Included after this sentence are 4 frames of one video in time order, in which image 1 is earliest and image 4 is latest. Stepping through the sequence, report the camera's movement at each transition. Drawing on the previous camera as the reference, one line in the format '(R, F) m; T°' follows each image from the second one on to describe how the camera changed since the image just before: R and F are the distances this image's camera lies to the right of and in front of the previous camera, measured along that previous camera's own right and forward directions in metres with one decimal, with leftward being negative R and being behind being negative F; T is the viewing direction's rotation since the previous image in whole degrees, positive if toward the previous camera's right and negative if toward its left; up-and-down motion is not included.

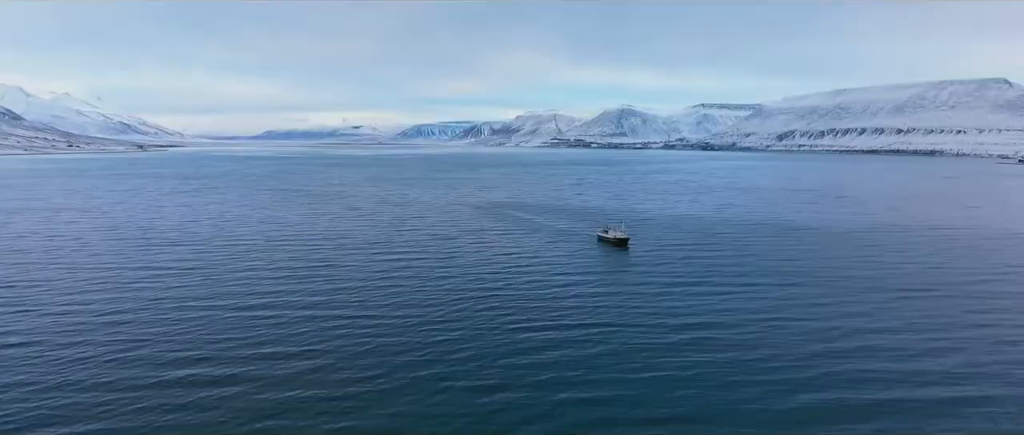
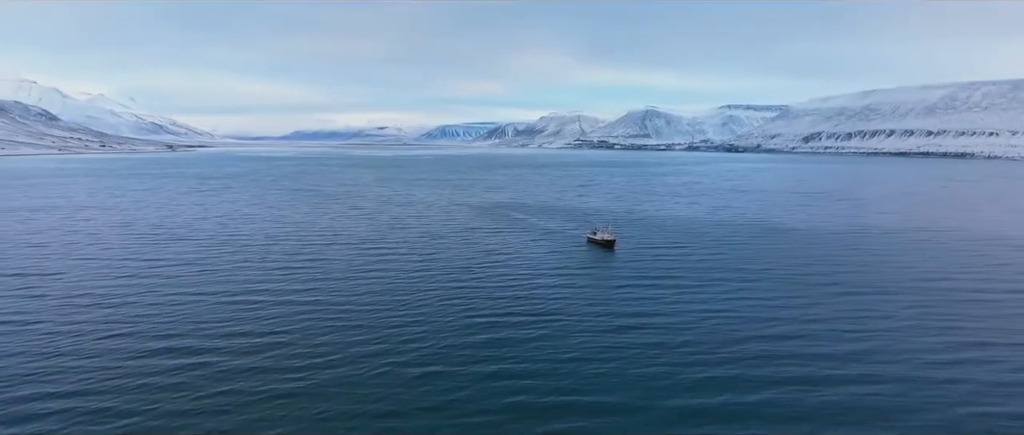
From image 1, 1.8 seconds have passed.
(+2.8, -2.3) m; -2°
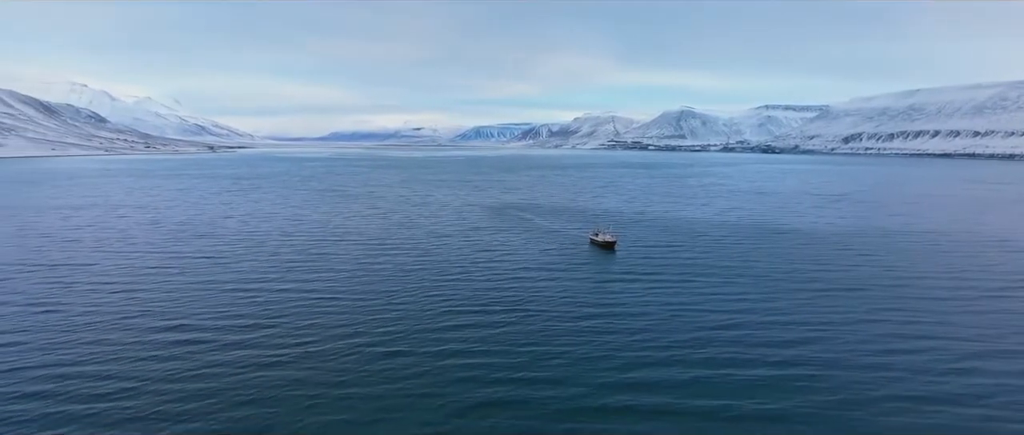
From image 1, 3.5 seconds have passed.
(+2.5, -2.2) m; -3°
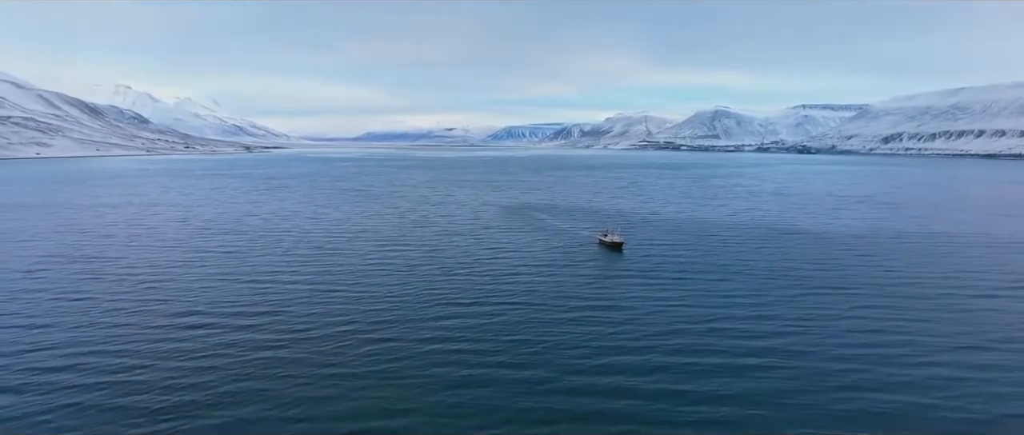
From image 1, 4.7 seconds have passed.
(+1.8, -1.6) m; -3°
